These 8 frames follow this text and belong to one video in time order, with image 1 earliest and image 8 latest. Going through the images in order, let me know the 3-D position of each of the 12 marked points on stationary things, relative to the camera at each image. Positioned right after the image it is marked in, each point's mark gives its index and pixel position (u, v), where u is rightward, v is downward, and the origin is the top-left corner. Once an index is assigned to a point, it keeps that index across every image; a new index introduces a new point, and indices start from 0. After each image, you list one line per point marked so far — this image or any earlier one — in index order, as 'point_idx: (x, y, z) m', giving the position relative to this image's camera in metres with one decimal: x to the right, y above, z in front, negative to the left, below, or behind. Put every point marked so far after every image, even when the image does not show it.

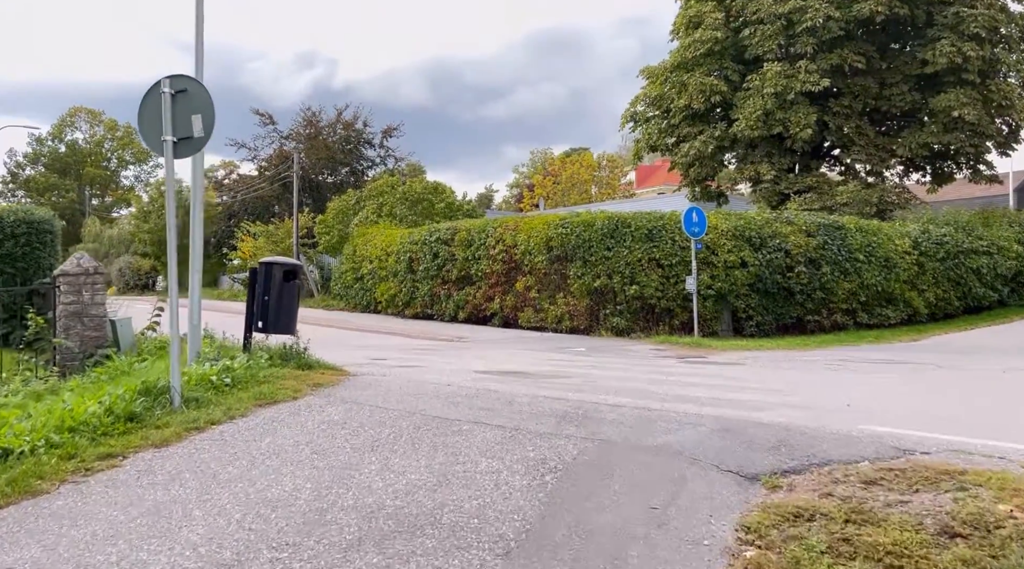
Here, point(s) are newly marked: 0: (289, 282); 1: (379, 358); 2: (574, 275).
0: (-2.3, 0.0, +8.6) m
1: (-1.9, -1.0, +11.7) m
2: (+1.4, +0.2, +19.4) m
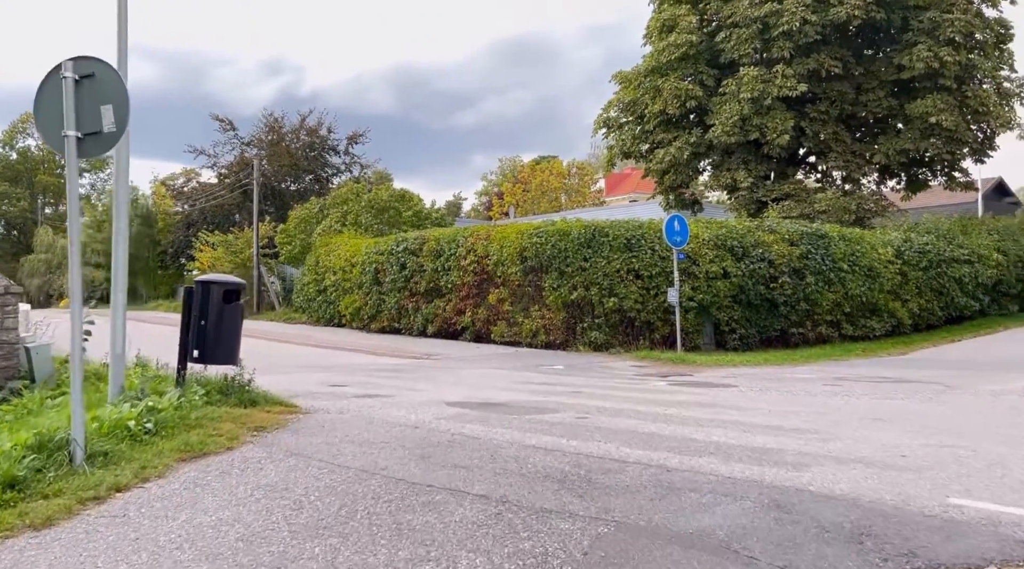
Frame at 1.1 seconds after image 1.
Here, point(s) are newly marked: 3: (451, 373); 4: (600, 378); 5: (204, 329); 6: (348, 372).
0: (-2.5, -0.2, +7.5) m
1: (-2.2, -1.3, +10.6) m
2: (+0.8, -0.1, +18.4) m
3: (-1.0, -1.4, +13.1) m
4: (+1.3, -1.4, +12.3) m
5: (-2.7, -0.4, +7.3) m
6: (-2.6, -1.4, +13.1) m
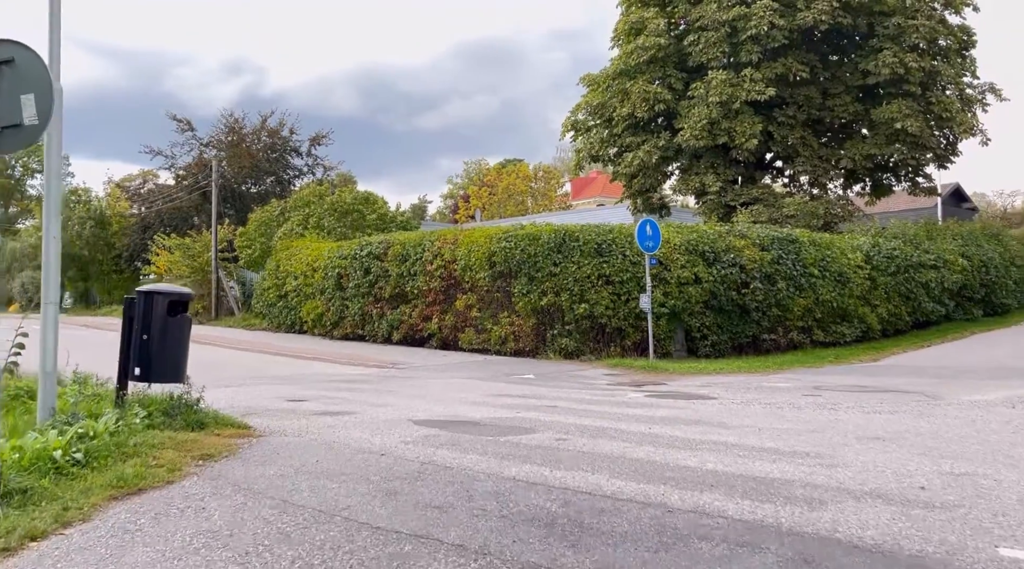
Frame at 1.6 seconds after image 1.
0: (-2.8, -0.3, +6.8) m
1: (-2.5, -1.4, +9.9) m
2: (+0.1, -0.2, +17.9) m
3: (-1.4, -1.5, +12.5) m
4: (+0.8, -1.5, +11.9) m
5: (-2.9, -0.5, +6.7) m
6: (-3.0, -1.5, +12.5) m
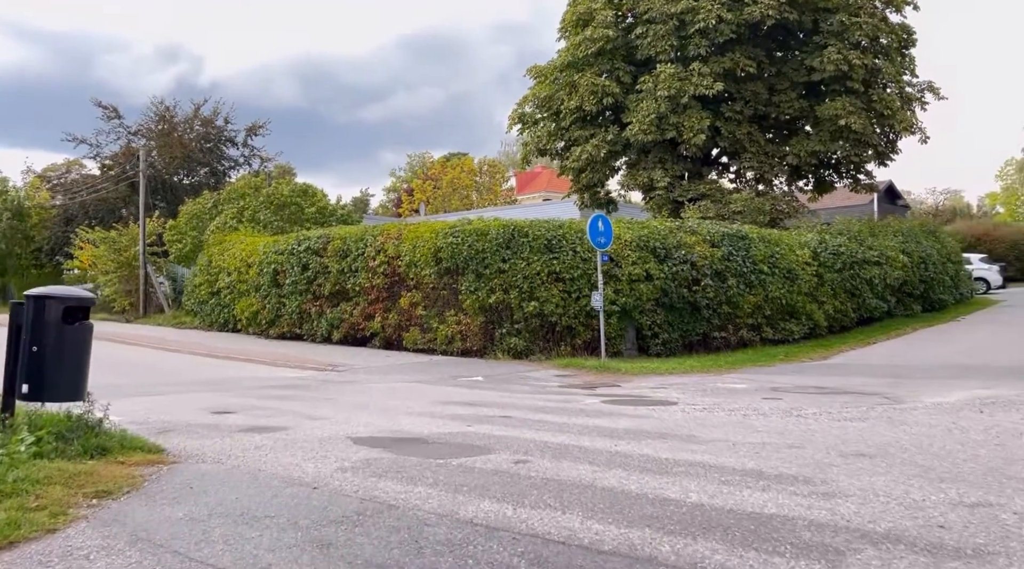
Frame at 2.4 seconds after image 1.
0: (-3.1, -0.3, +5.9) m
1: (-3.1, -1.3, +9.1) m
2: (-1.0, -0.1, +17.2) m
3: (-2.2, -1.5, +11.7) m
4: (+0.1, -1.5, +11.2) m
5: (-3.3, -0.5, +5.8) m
6: (-3.8, -1.5, +11.6) m
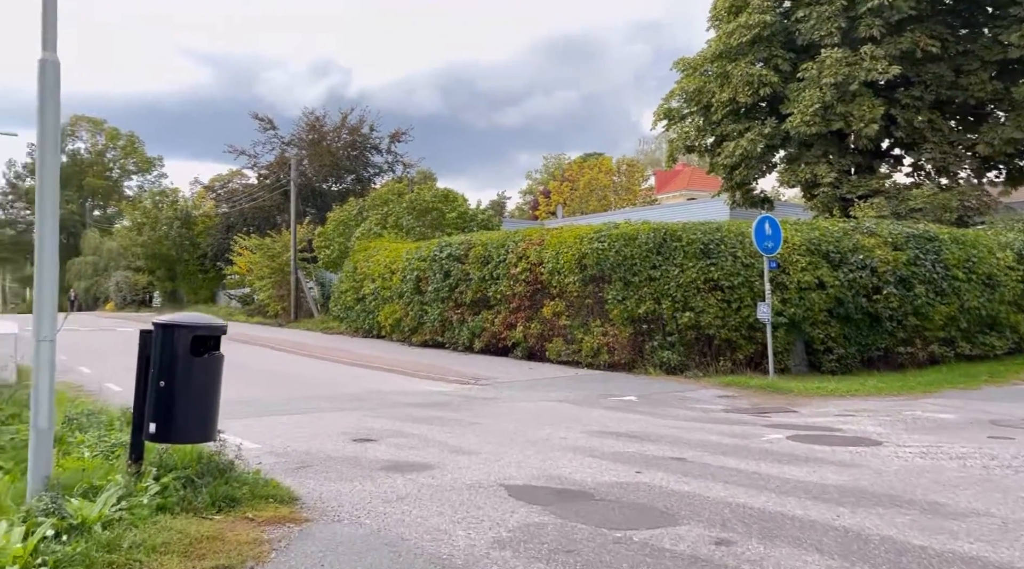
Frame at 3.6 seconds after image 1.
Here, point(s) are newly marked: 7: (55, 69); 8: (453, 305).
0: (-2.0, -0.5, +5.3) m
1: (-1.5, -1.5, +8.4) m
2: (+2.0, -0.3, +16.1) m
3: (-0.1, -1.6, +10.8) m
4: (+2.1, -1.6, +10.0) m
5: (-2.1, -0.7, +5.2) m
6: (-1.7, -1.6, +11.0) m
7: (-2.9, +1.4, +5.3) m
8: (-1.4, -0.5, +19.9) m
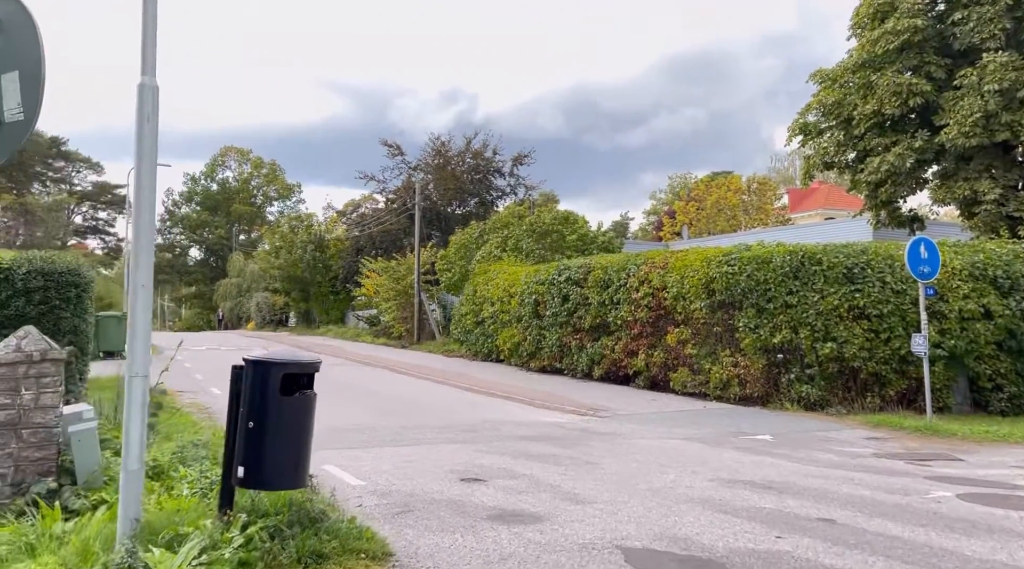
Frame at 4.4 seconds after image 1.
0: (-1.3, -0.7, +5.0) m
1: (-0.3, -1.8, +7.9) m
2: (+4.2, -0.8, +15.0) m
3: (+1.4, -2.0, +10.1) m
4: (+3.4, -2.0, +8.9) m
5: (-1.5, -0.9, +4.9) m
6: (-0.2, -2.0, +10.5) m
7: (-2.2, +1.2, +5.1) m
8: (+1.4, -1.1, +19.3) m
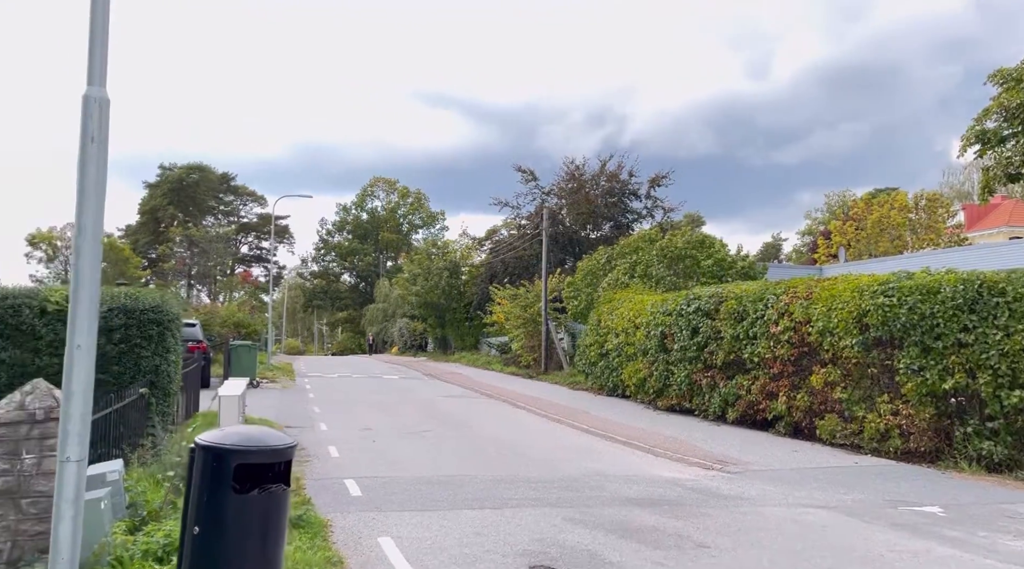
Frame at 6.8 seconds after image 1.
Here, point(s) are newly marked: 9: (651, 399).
0: (-1.2, -0.9, +3.8) m
1: (+0.3, -2.1, +6.5) m
2: (+6.0, -1.3, +12.7) m
3: (+2.4, -2.4, +8.4) m
4: (+4.2, -2.3, +6.9) m
5: (-1.4, -1.1, +3.7) m
6: (+0.9, -2.4, +9.0) m
7: (-2.0, +0.9, +4.1) m
8: (+4.1, -1.7, +17.4) m
9: (+3.4, -2.7, +19.6) m
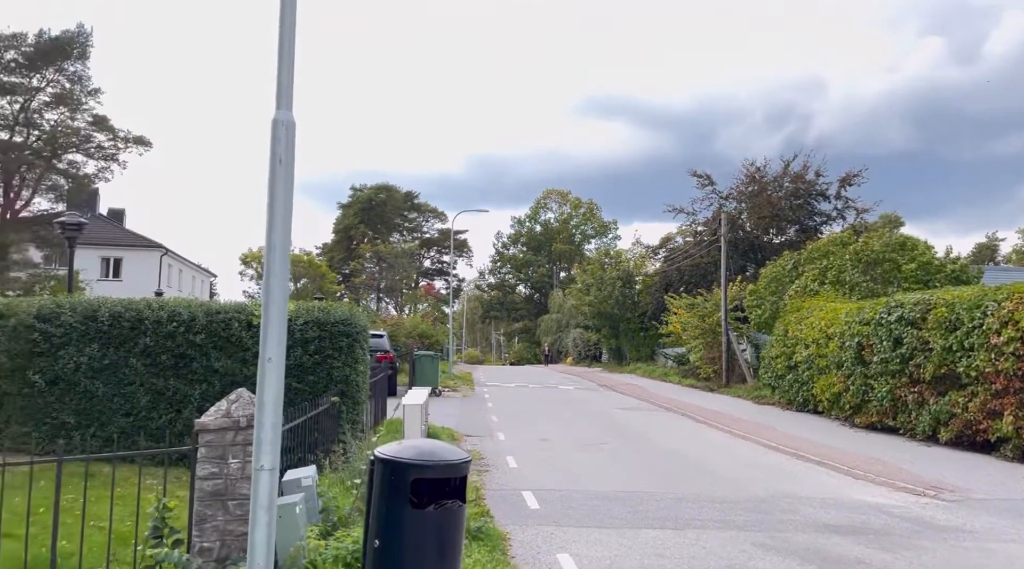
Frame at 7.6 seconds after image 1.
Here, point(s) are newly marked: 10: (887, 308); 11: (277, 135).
0: (-0.3, -1.0, +3.7) m
1: (+1.7, -2.2, +6.1) m
2: (+8.6, -1.3, +11.0) m
3: (+4.1, -2.4, +7.5) m
4: (+5.5, -2.3, +5.6) m
5: (-0.5, -1.2, +3.7) m
6: (+2.8, -2.5, +8.4) m
7: (-1.1, +0.8, +4.3) m
8: (+7.6, -1.8, +16.0) m
9: (+7.4, -2.8, +18.3) m
10: (+7.6, -0.5, +16.9) m
11: (-1.2, +0.8, +4.3) m
